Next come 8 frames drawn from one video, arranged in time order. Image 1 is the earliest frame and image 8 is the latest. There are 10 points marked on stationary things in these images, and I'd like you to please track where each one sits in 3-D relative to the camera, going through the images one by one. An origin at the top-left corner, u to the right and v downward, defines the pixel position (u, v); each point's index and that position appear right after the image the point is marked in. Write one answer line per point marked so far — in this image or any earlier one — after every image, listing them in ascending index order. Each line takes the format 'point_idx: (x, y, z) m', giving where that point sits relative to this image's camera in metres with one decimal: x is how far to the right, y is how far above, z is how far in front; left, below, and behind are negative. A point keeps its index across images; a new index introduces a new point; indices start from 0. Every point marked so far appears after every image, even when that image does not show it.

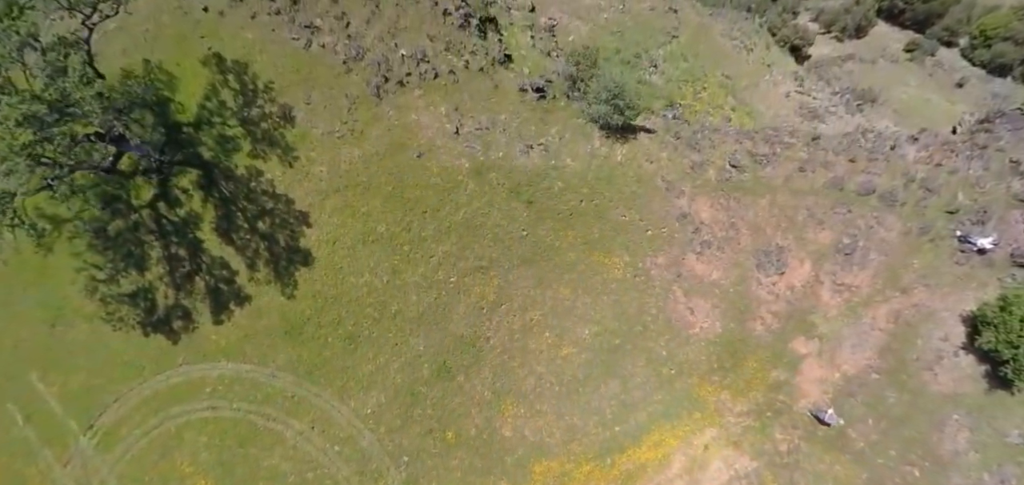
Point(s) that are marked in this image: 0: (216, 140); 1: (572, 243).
0: (-7.1, +2.6, +11.9) m
1: (+1.5, 0.0, +12.3) m
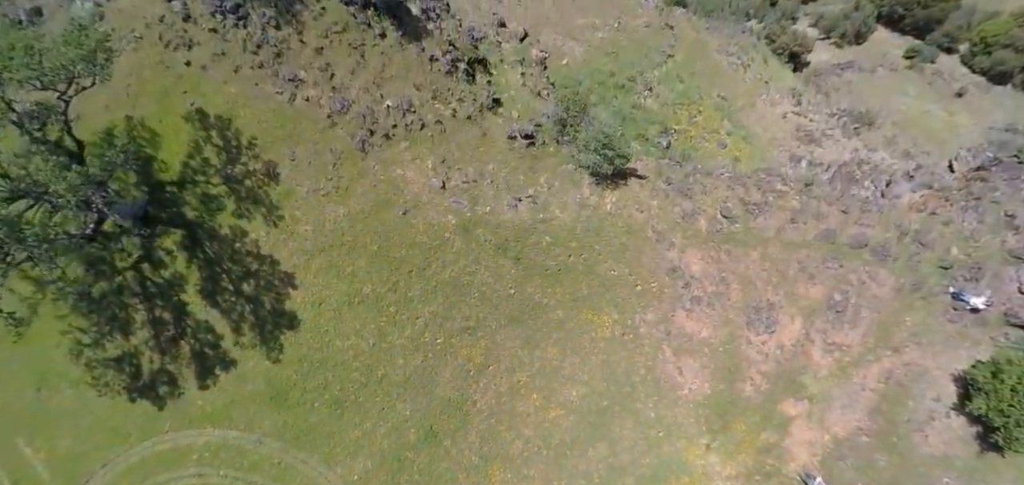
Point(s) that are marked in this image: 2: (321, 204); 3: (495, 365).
0: (-7.4, +1.1, +11.8) m
1: (+1.2, -1.4, +12.2) m
2: (-4.8, +0.9, +12.4) m
3: (-0.4, -2.9, +11.7) m
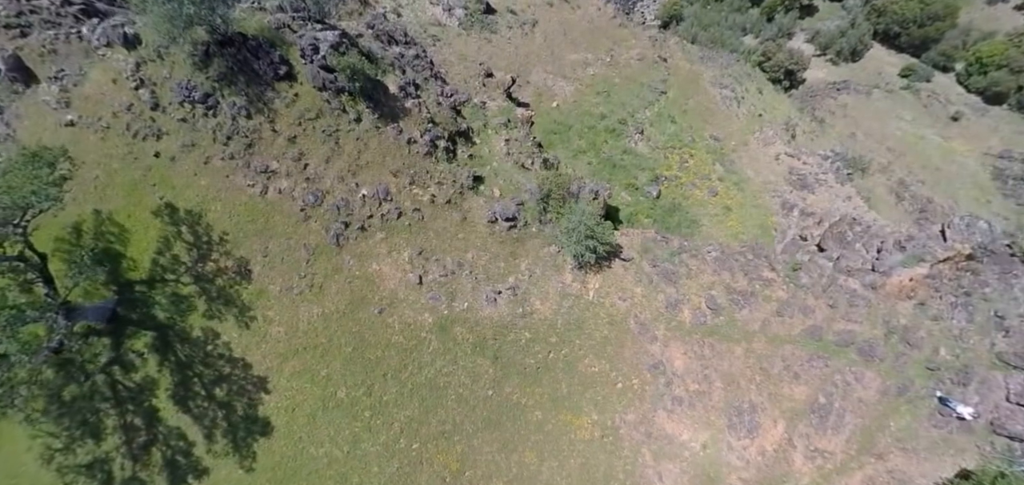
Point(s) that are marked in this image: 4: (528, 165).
0: (-7.9, -1.3, +11.5) m
1: (+0.7, -3.8, +11.9) m
2: (-5.3, -1.5, +12.2) m
3: (-0.9, -5.3, +11.5) m
4: (+0.5, +2.5, +15.8) m
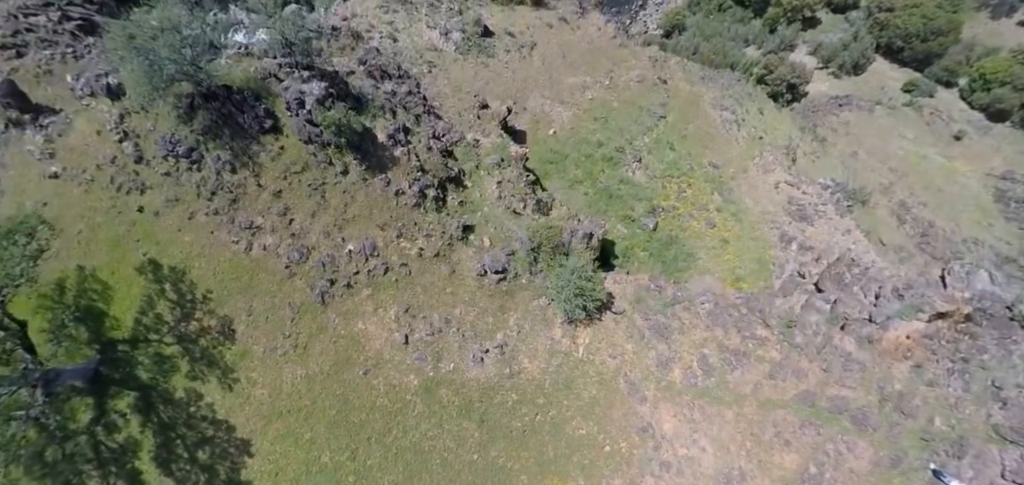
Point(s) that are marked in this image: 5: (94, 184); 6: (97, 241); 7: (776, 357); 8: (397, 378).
0: (-8.3, -2.7, +11.3) m
1: (+0.3, -5.3, +11.8) m
2: (-5.6, -2.9, +12.0) m
3: (-1.3, -6.8, +11.3) m
4: (+0.2, +1.0, +15.6) m
5: (-10.3, +1.4, +12.2) m
6: (-10.1, 0.0, +12.0) m
7: (+7.0, -3.0, +13.1) m
8: (-2.9, -3.3, +12.2) m
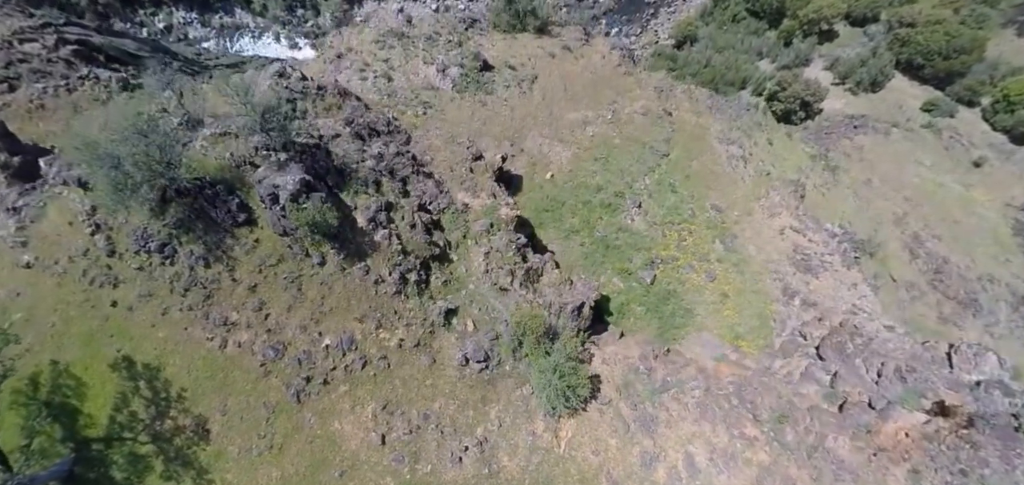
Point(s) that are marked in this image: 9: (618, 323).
0: (-8.8, -5.0, +11.2) m
1: (-0.3, -7.7, +11.5) m
2: (-6.2, -5.3, +11.8) m
3: (-1.9, -9.2, +11.1) m
4: (-0.2, -1.3, +15.2) m
5: (-10.8, -0.9, +12.0) m
6: (-10.6, -2.2, +11.9) m
7: (+6.5, -5.5, +12.7) m
8: (-3.4, -5.7, +12.0) m
9: (+4.3, -3.2, +19.8) m
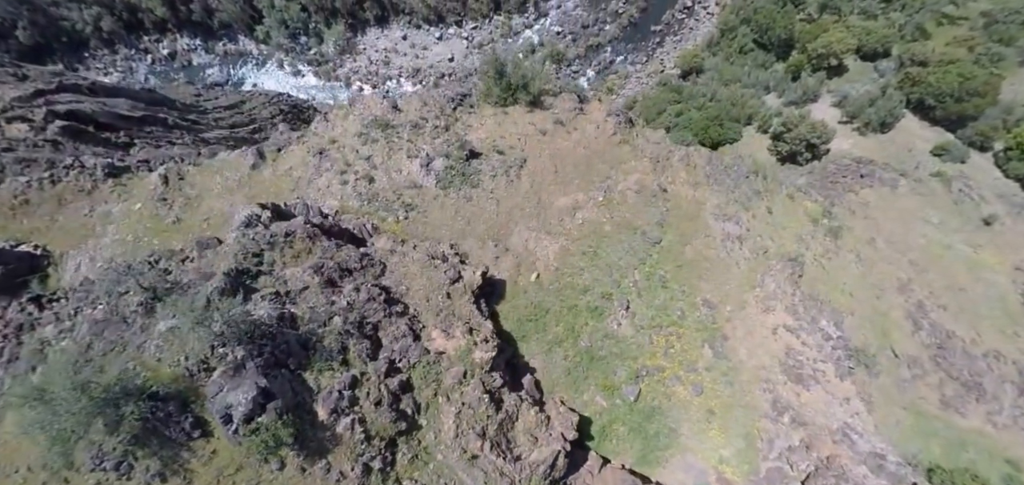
0: (-9.8, -10.1, +11.3) m
1: (-1.2, -12.8, +11.4) m
2: (-7.1, -10.3, +11.8) m
3: (-2.8, -14.3, +11.1) m
4: (-1.1, -6.3, +14.9) m
5: (-11.8, -6.0, +12.0) m
6: (-11.6, -7.3, +11.9) m
7: (+5.6, -10.5, +12.3) m
8: (-4.3, -10.7, +11.9) m
9: (+3.5, -8.0, +19.5) m
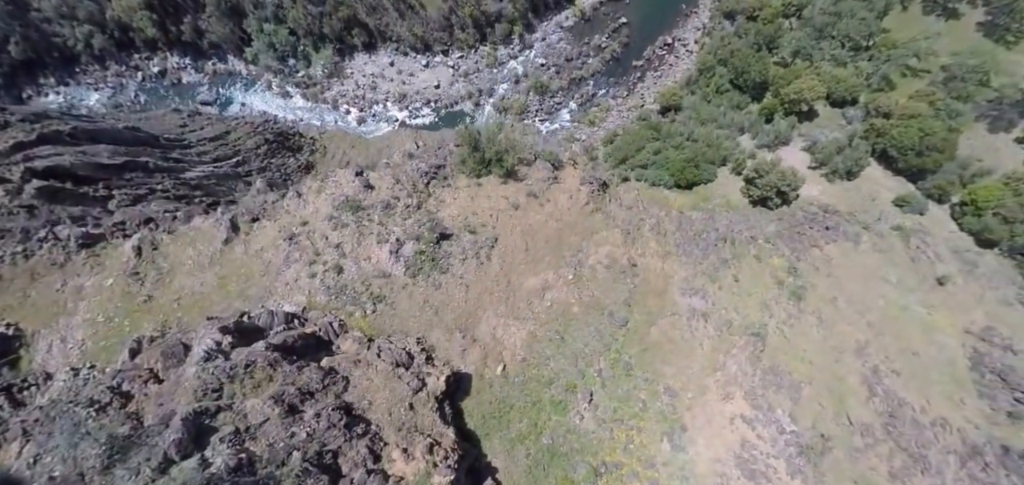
0: (-11.2, -14.4, +11.5) m
1: (-2.7, -17.3, +11.9) m
2: (-8.6, -14.7, +12.1) m
3: (-4.4, -18.7, +11.6) m
4: (-2.5, -10.7, +15.3) m
5: (-13.1, -10.2, +12.1) m
6: (-12.9, -11.6, +12.0) m
7: (+4.1, -15.1, +13.0) m
8: (-5.8, -15.1, +12.3) m
9: (+1.9, -12.5, +20.1) m
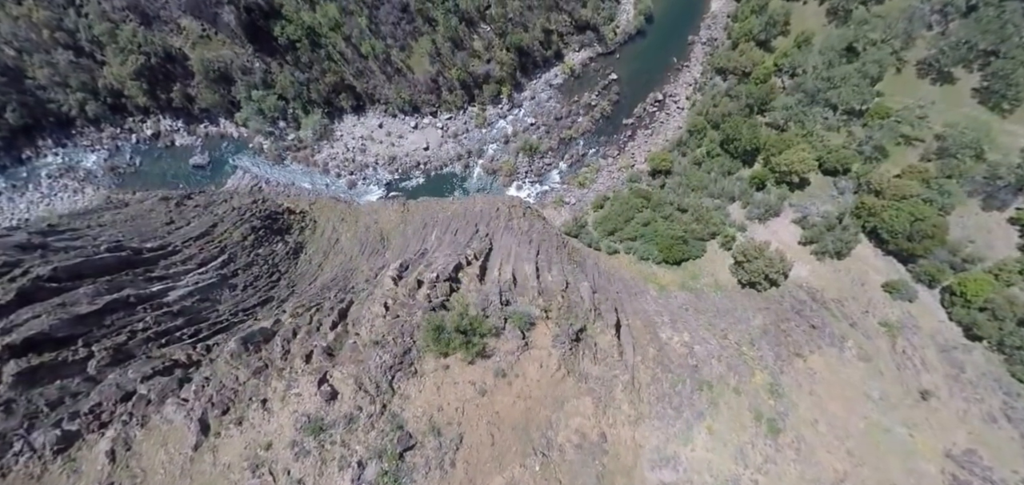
0: (-13.1, -26.5, +12.5) m
1: (-4.5, -29.1, +12.9) m
2: (-10.5, -26.6, +13.1) m
3: (-6.2, -30.6, +12.6) m
4: (-4.4, -22.4, +16.0) m
5: (-15.1, -22.3, +13.0) m
6: (-14.9, -23.6, +13.0) m
7: (+2.2, -26.7, +13.8) m
8: (-7.7, -27.0, +13.3) m
9: (+0.1, -23.9, +20.8) m
